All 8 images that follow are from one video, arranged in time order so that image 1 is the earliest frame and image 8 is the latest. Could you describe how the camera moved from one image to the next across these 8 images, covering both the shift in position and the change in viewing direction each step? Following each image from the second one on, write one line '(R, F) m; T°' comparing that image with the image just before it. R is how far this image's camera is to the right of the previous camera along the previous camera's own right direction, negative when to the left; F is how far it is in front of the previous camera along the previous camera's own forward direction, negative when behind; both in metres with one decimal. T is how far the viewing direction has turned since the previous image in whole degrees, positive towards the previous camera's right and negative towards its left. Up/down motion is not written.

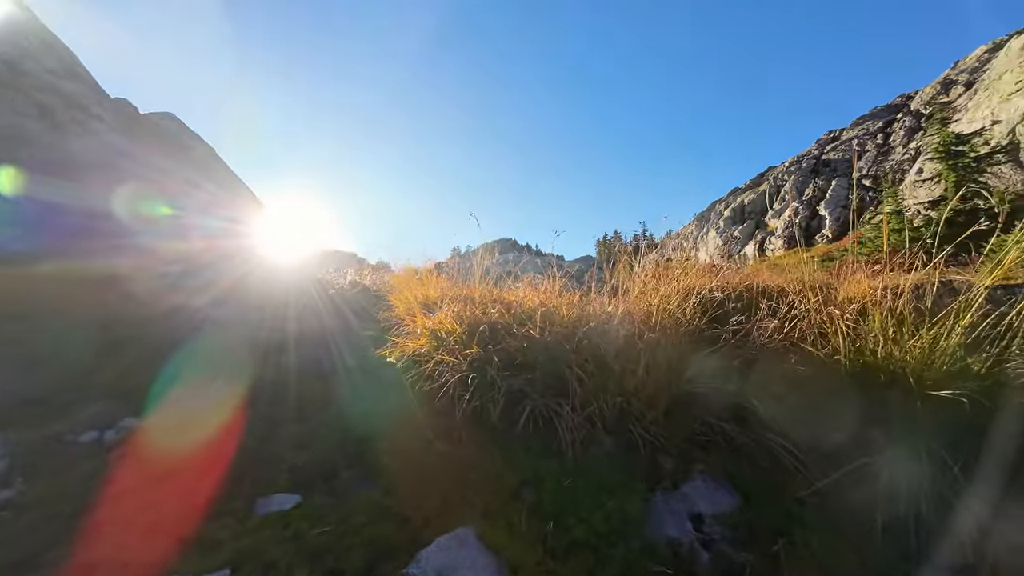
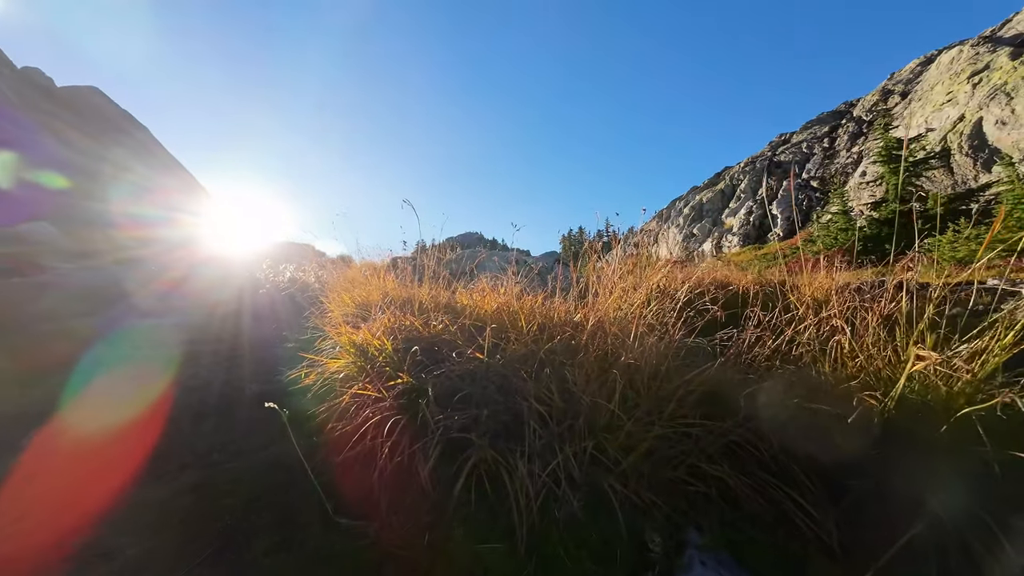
(+0.2, +0.7) m; +5°
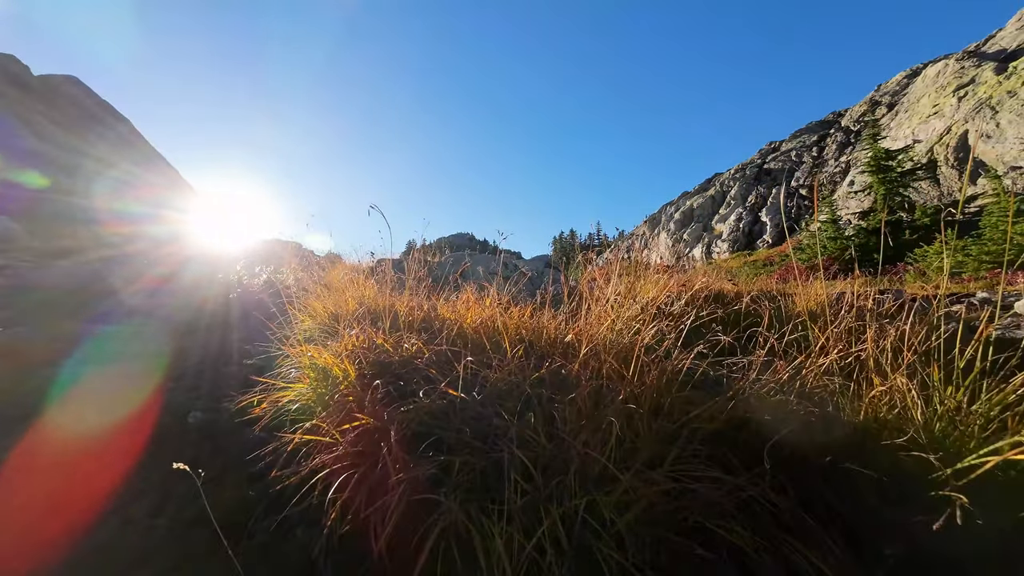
(+0.1, +0.4) m; +1°
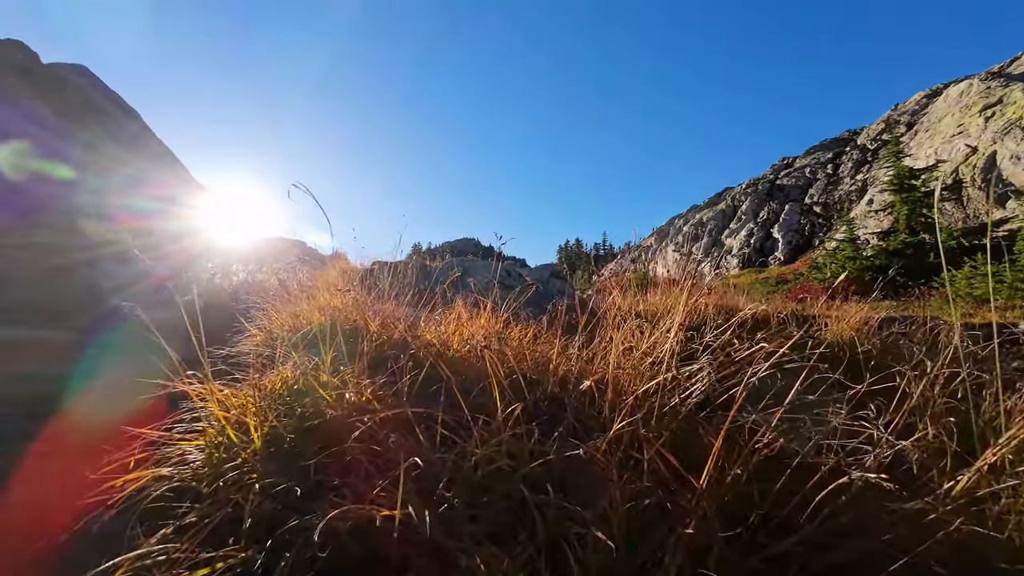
(0.0, +0.9) m; -1°
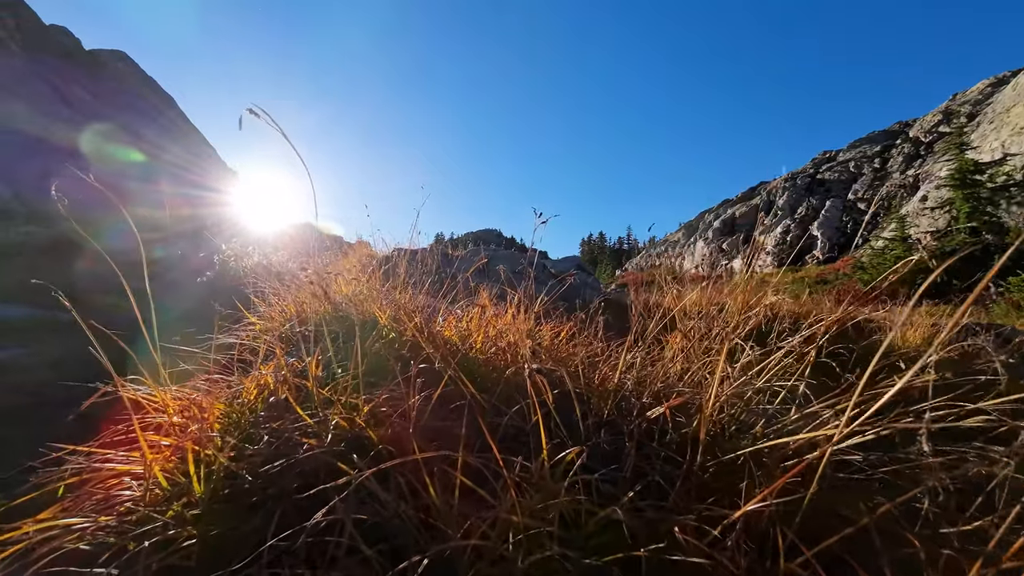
(-0.1, +0.6) m; -3°
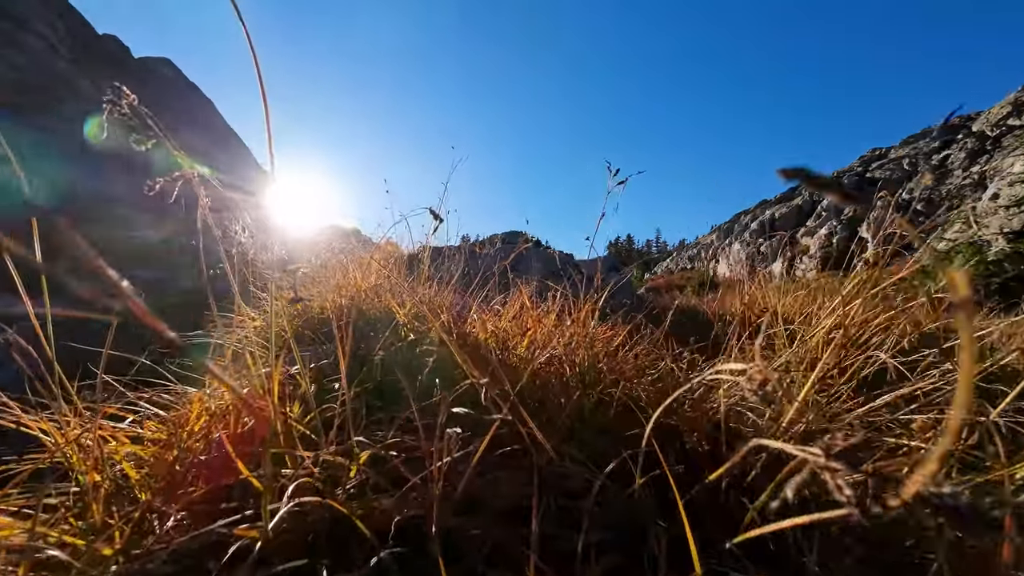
(-0.2, +0.7) m; -4°
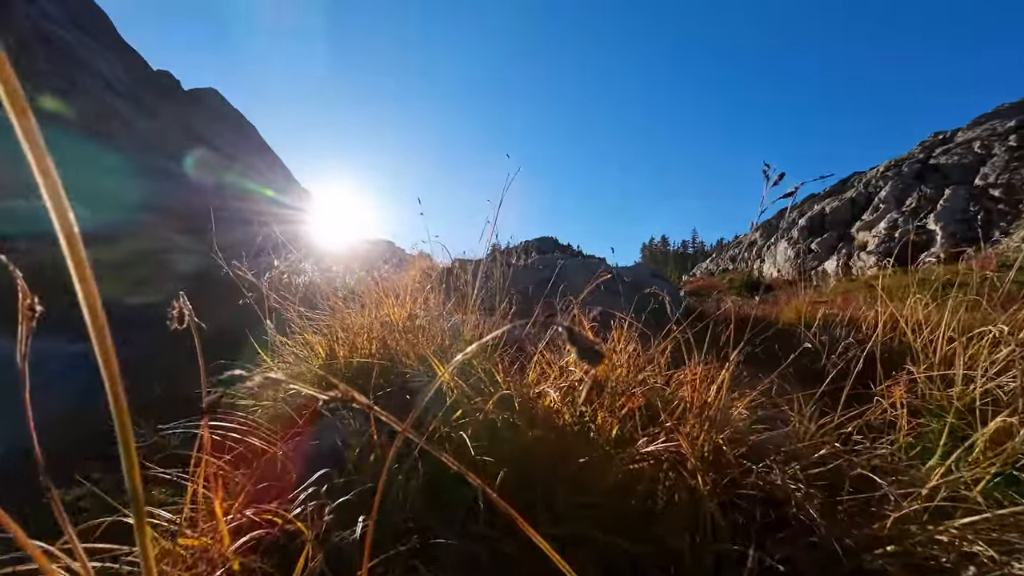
(-0.2, +0.6) m; -5°
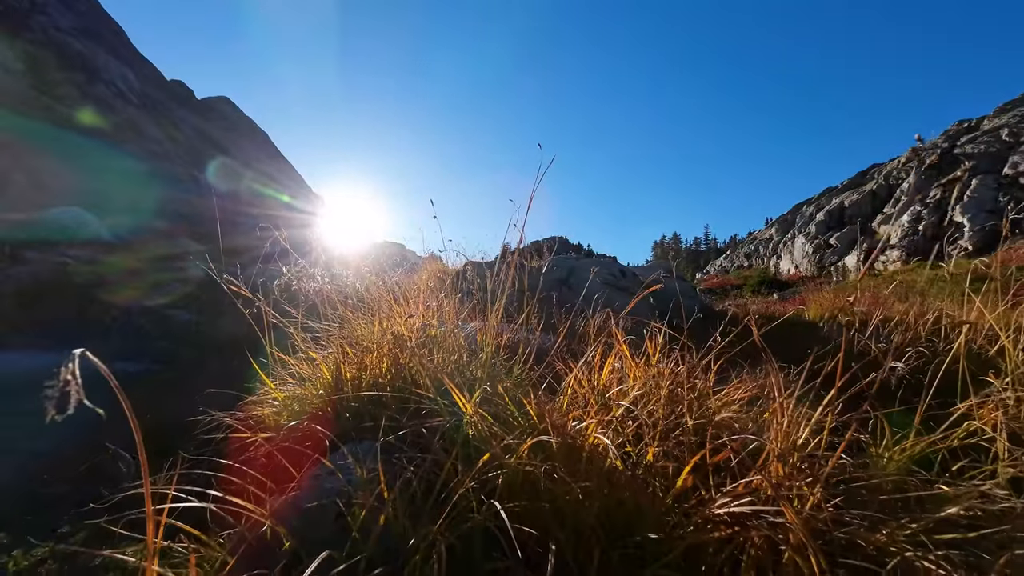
(-0.1, +0.3) m; -2°
